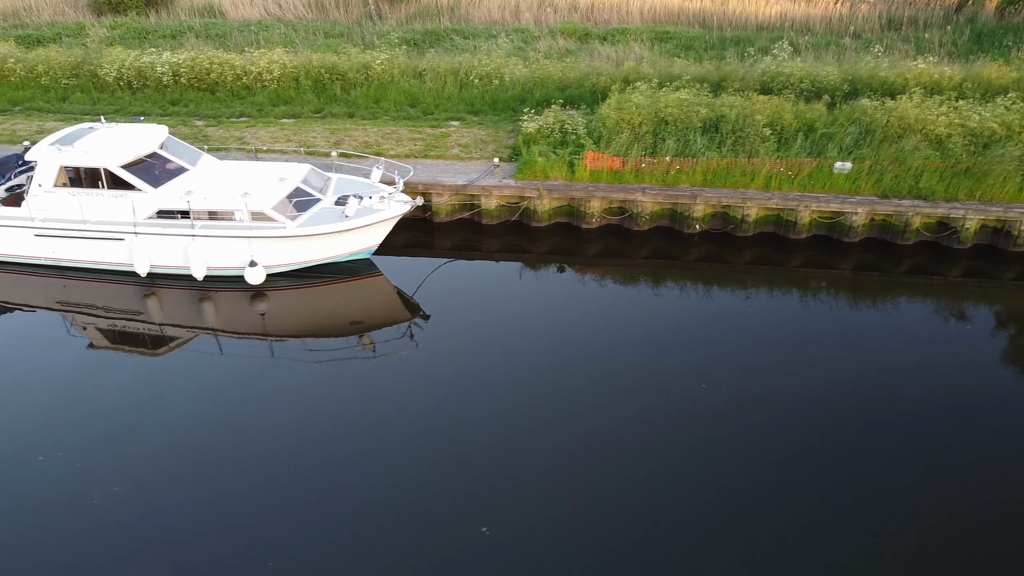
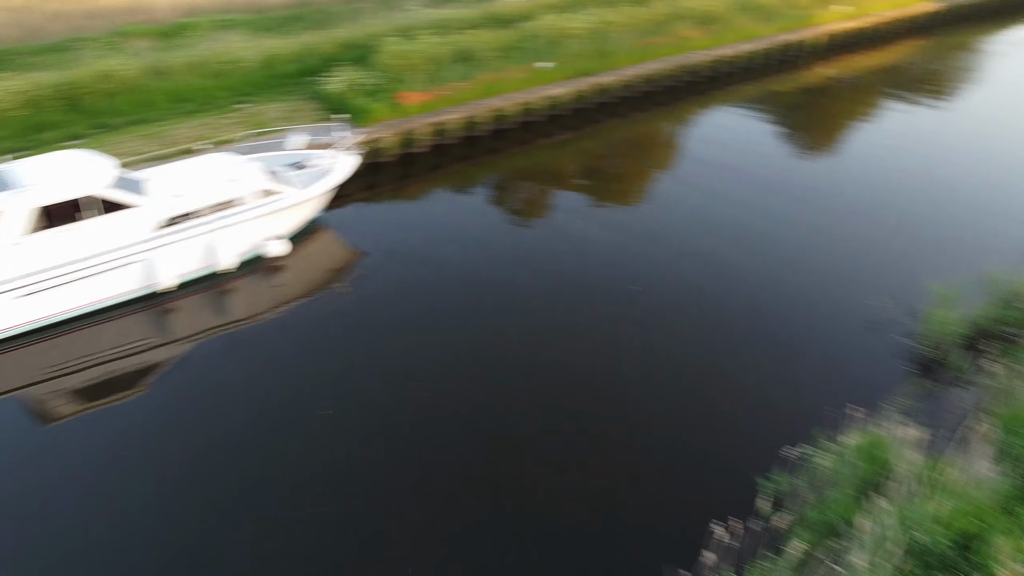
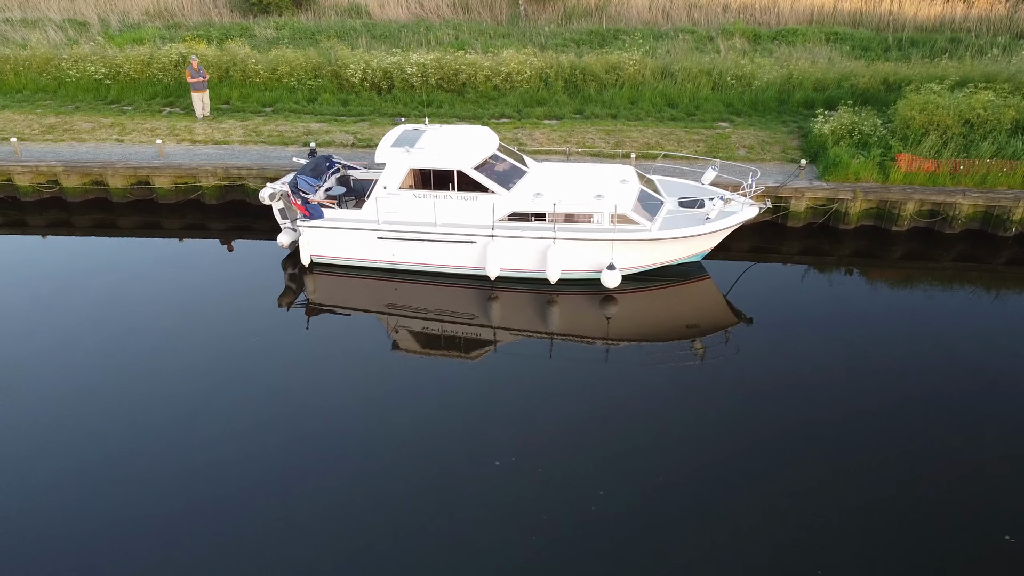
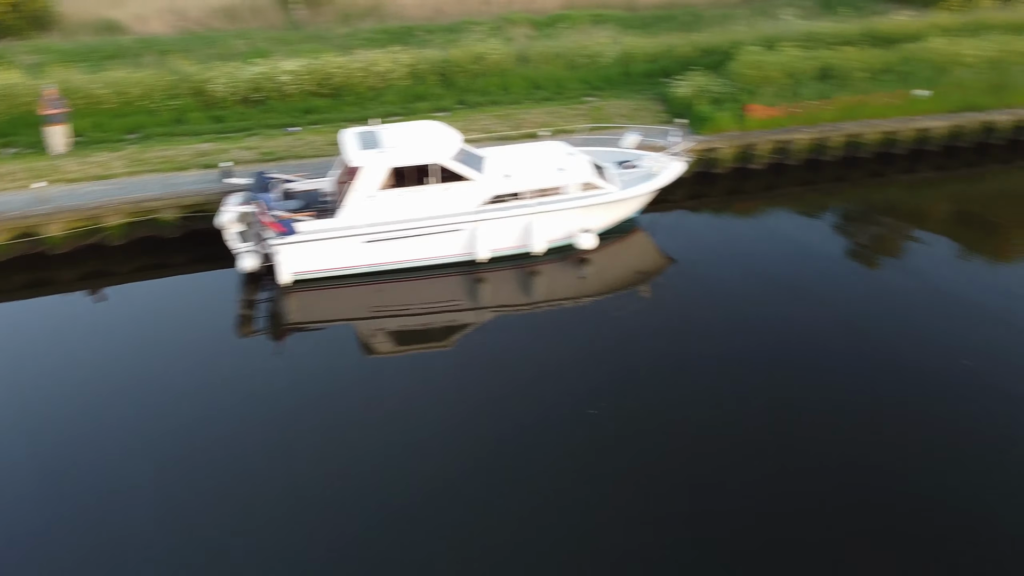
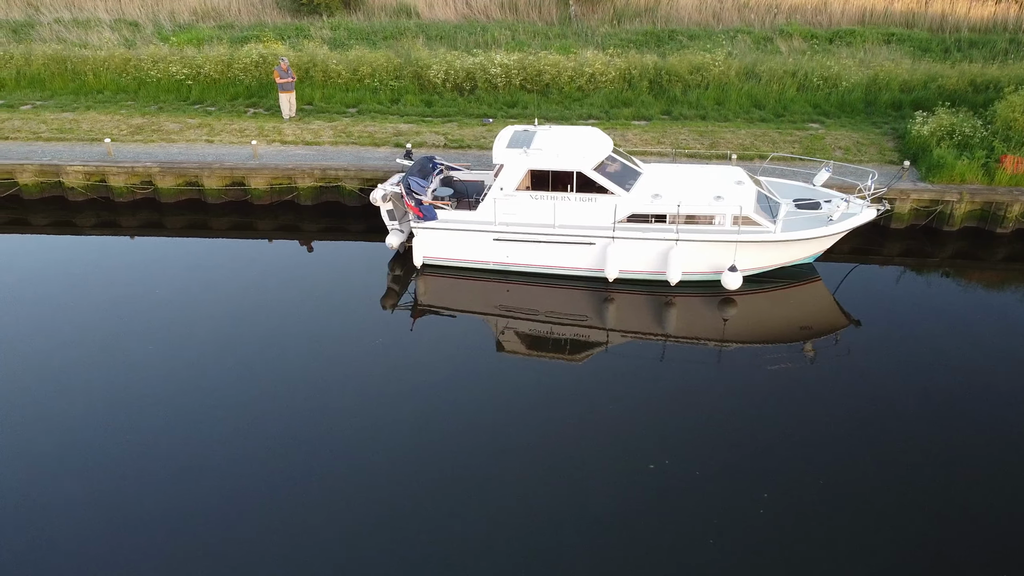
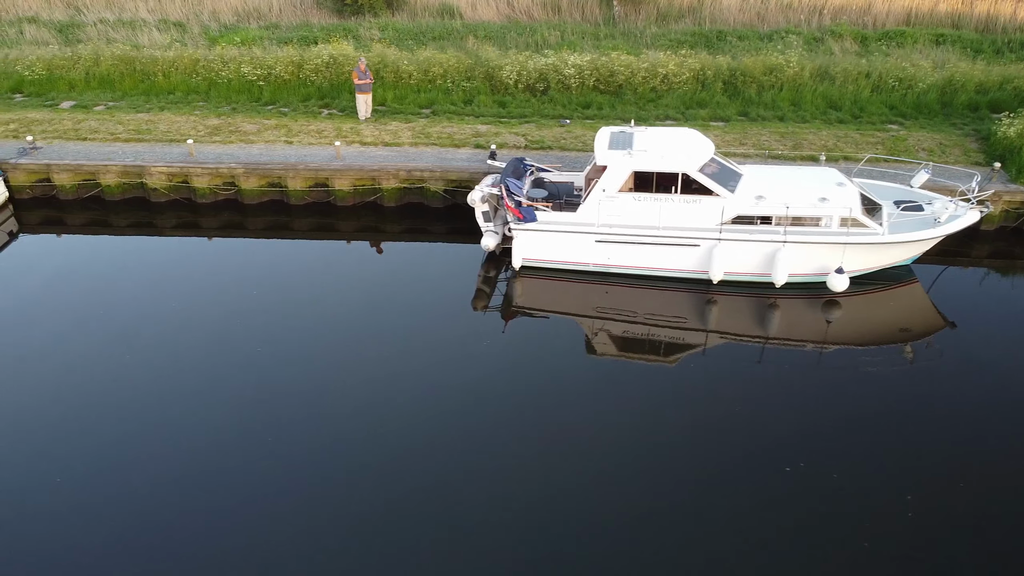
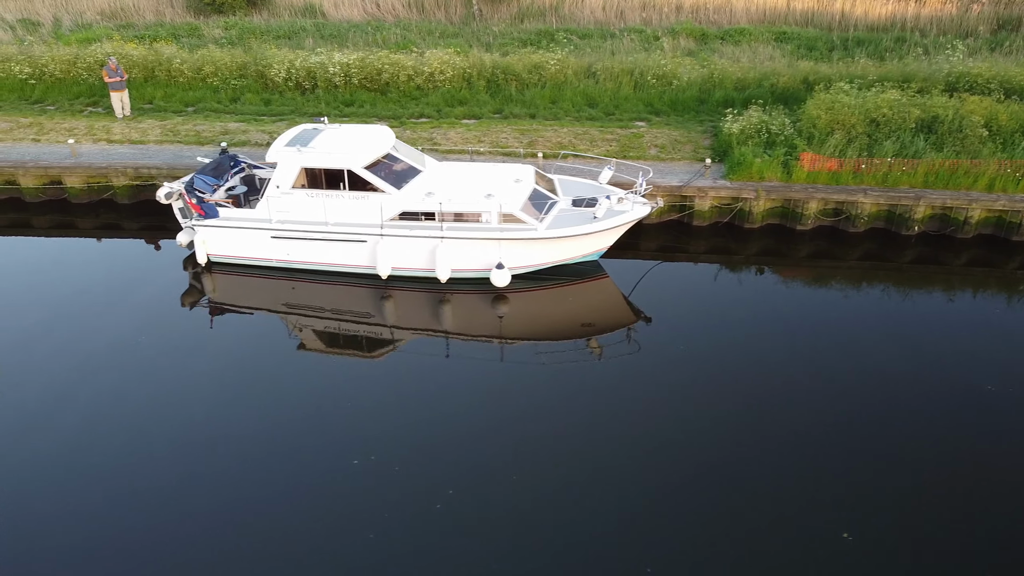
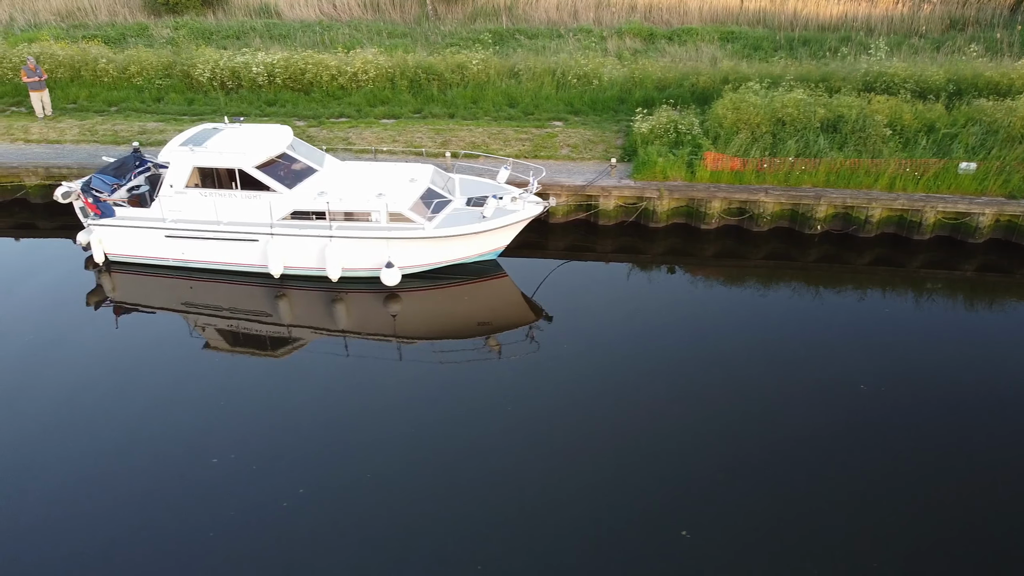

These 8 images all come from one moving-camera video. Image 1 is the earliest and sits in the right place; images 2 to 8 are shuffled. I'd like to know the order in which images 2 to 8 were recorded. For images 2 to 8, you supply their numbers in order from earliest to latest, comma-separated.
8, 7, 3, 5, 6, 4, 2
